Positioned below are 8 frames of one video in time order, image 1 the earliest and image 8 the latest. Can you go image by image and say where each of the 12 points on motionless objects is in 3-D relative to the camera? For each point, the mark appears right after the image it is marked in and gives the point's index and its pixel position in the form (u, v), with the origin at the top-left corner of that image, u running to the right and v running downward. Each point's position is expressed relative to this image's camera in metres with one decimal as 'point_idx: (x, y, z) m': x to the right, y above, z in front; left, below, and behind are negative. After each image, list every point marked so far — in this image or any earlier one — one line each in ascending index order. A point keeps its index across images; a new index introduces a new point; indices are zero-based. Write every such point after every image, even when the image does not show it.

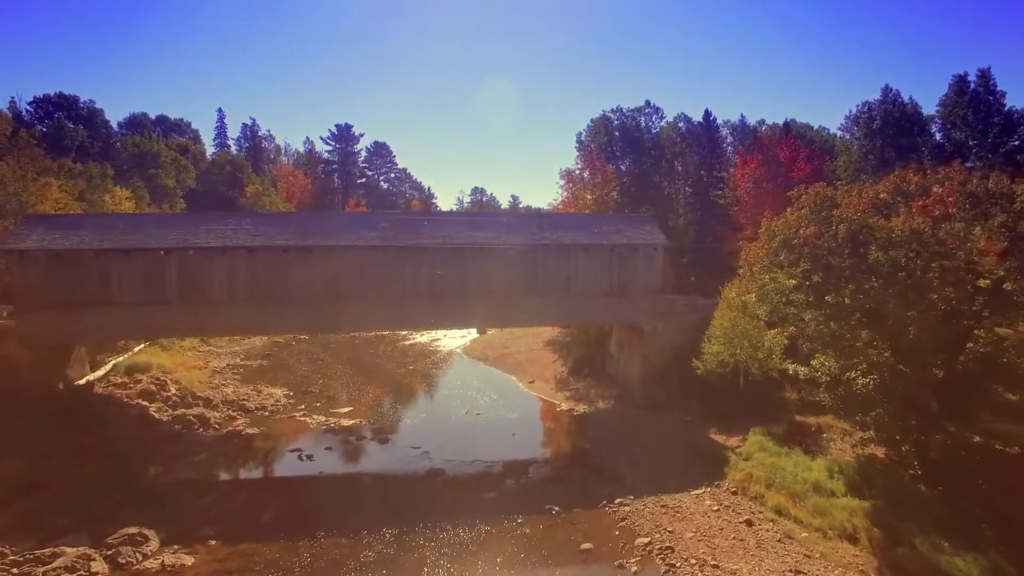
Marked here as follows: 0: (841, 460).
0: (+13.7, -7.2, +15.8) m
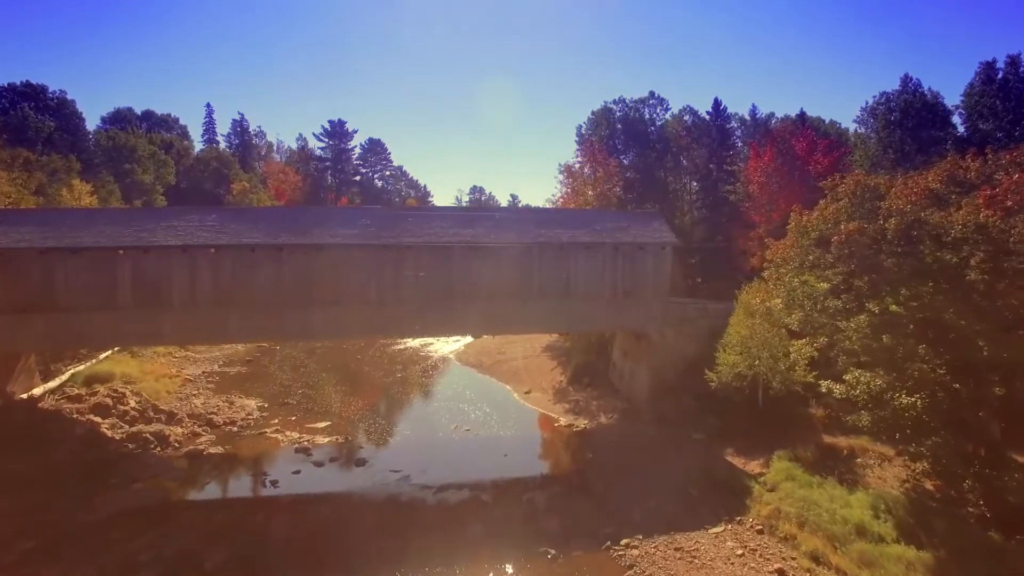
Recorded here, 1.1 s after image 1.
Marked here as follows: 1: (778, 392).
0: (+13.3, -7.4, +13.5) m
1: (+13.7, -5.4, +19.5) m
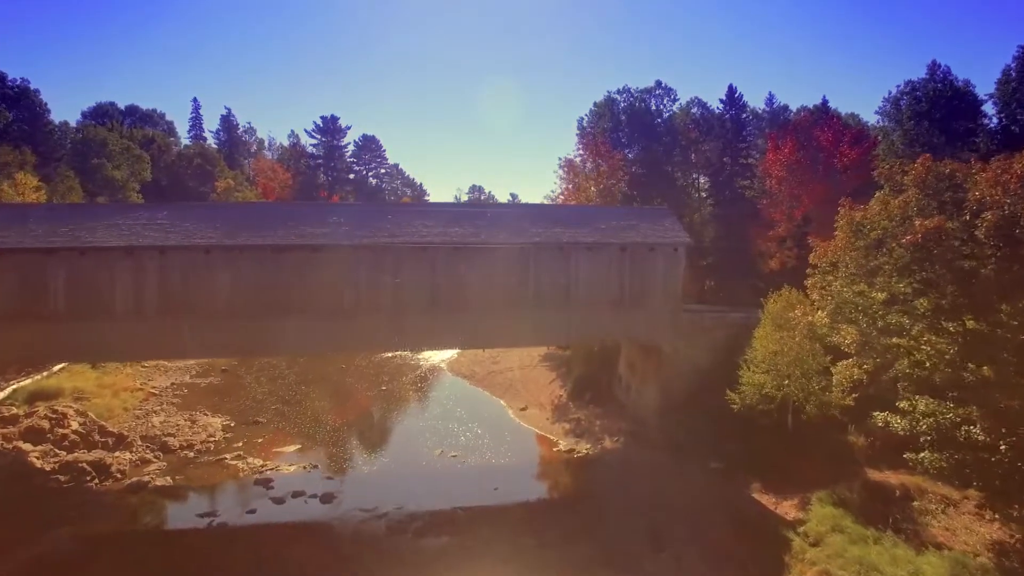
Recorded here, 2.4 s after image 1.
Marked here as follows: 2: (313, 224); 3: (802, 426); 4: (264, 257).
0: (+12.9, -7.7, +10.8) m
1: (+13.3, -5.7, +16.8) m
2: (-10.3, +3.3, +19.5) m
3: (+13.4, -6.4, +17.6) m
4: (-12.0, +1.5, +18.4) m
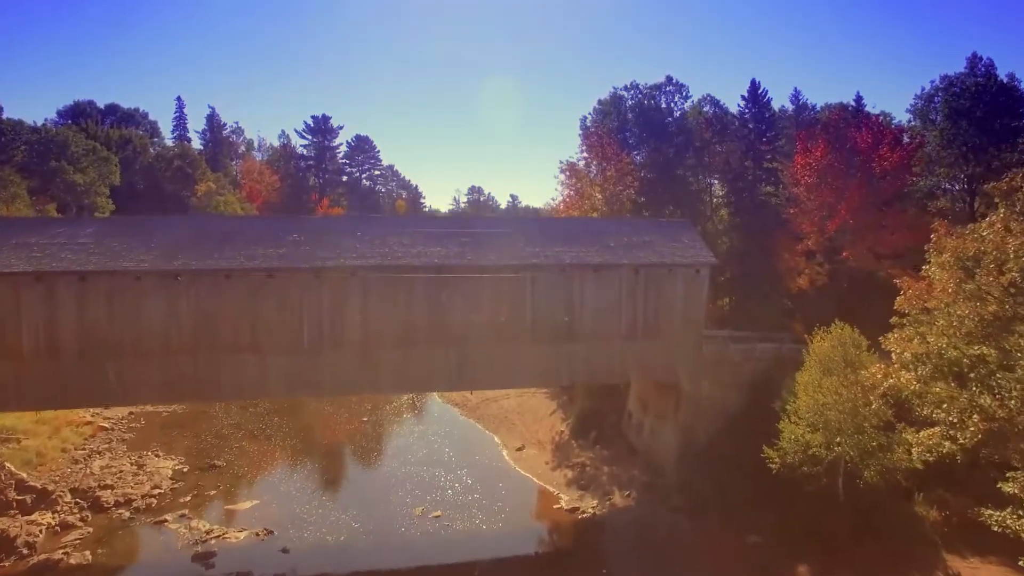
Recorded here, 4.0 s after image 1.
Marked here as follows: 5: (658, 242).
0: (+12.6, -9.1, +7.6) m
1: (+13.0, -7.1, +13.6) m
2: (-10.6, +2.0, +16.4) m
3: (+13.1, -7.7, +14.4) m
4: (-12.3, +0.2, +15.3) m
5: (+7.1, +2.2, +18.4) m
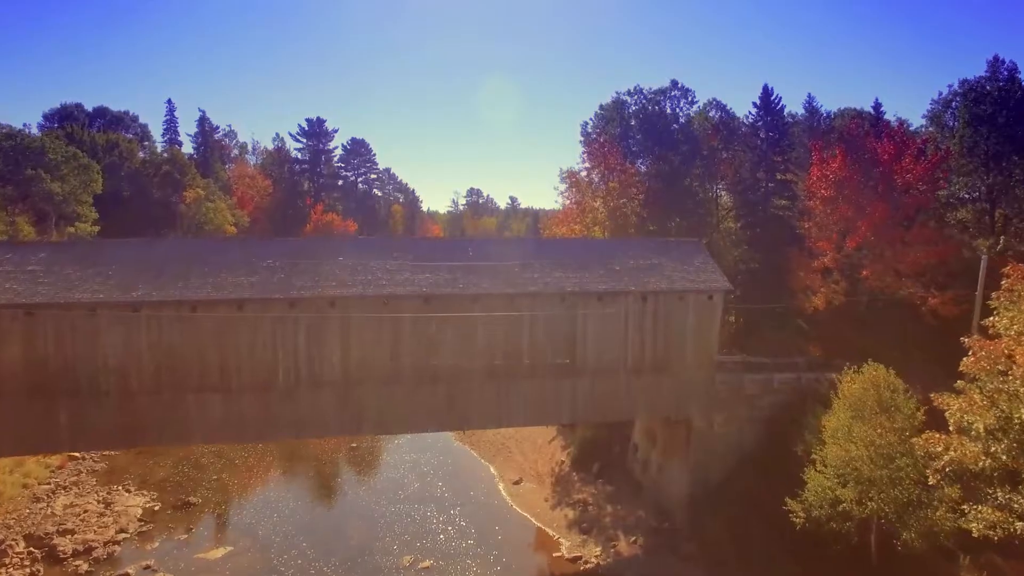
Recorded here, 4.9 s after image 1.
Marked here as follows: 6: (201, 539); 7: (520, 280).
0: (+12.4, -10.3, +6.1) m
1: (+12.8, -8.3, +12.1) m
2: (-10.8, +0.8, +14.9) m
3: (+12.9, -9.0, +12.9) m
4: (-12.5, -1.0, +13.8) m
5: (+6.9, +1.0, +16.9) m
6: (-14.5, -11.6, +17.6) m
7: (+0.3, +0.3, +15.4) m
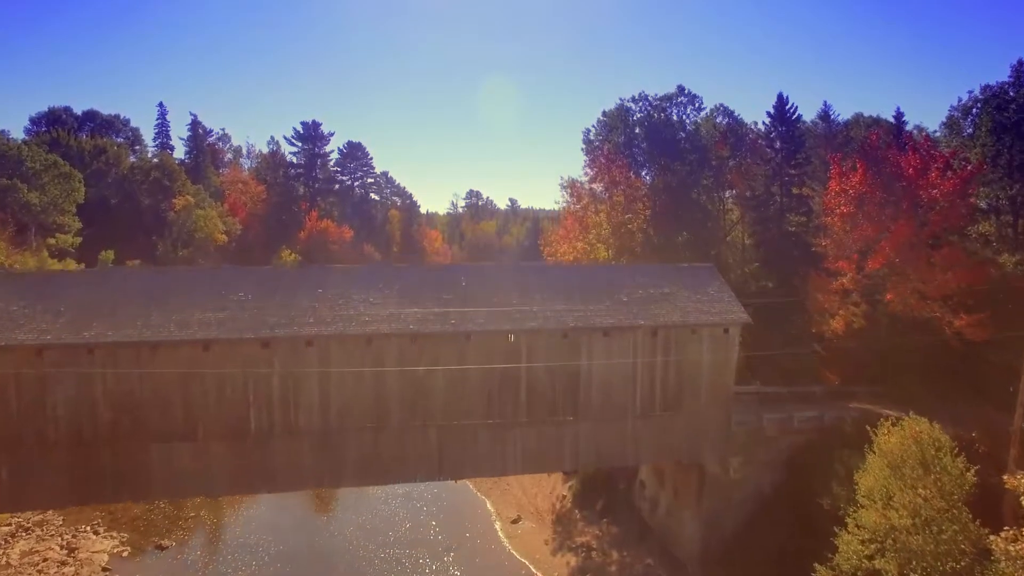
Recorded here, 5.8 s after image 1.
0: (+12.3, -11.6, +4.7) m
1: (+12.7, -9.6, +10.7) m
2: (-10.9, -0.5, +13.4) m
3: (+12.8, -10.2, +11.5) m
4: (-12.6, -2.3, +12.4) m
5: (+6.8, -0.3, +15.4) m
6: (-14.6, -12.9, +16.2) m
7: (+0.2, -1.0, +14.0) m
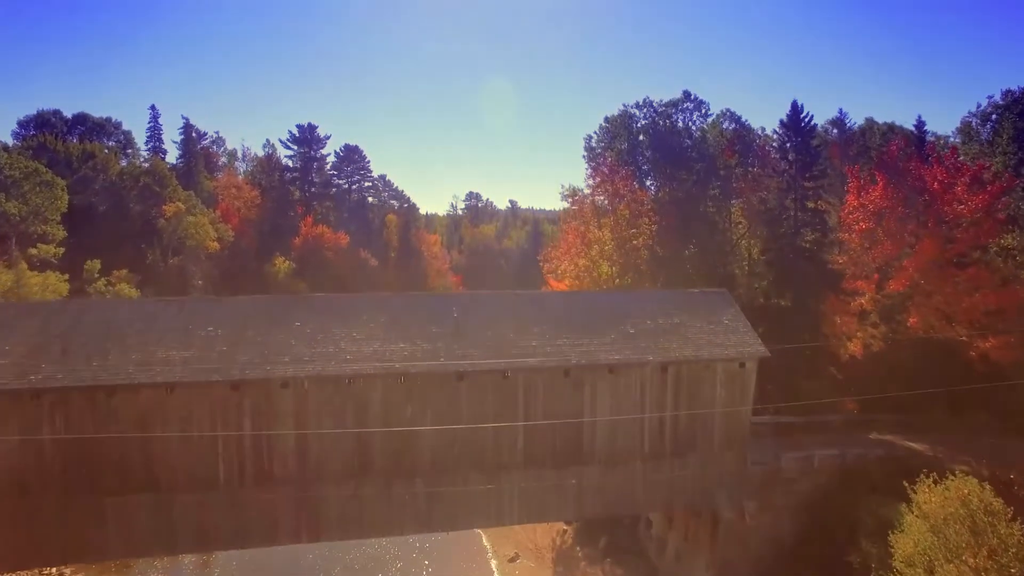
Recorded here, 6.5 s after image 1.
0: (+12.2, -12.7, +3.4) m
1: (+12.5, -10.7, +9.5) m
2: (-11.0, -1.6, +12.2) m
3: (+12.7, -11.4, +10.2) m
4: (-12.7, -3.4, +11.2) m
5: (+6.7, -1.4, +14.2) m
6: (-14.7, -14.0, +15.0) m
7: (+0.1, -2.1, +12.7) m
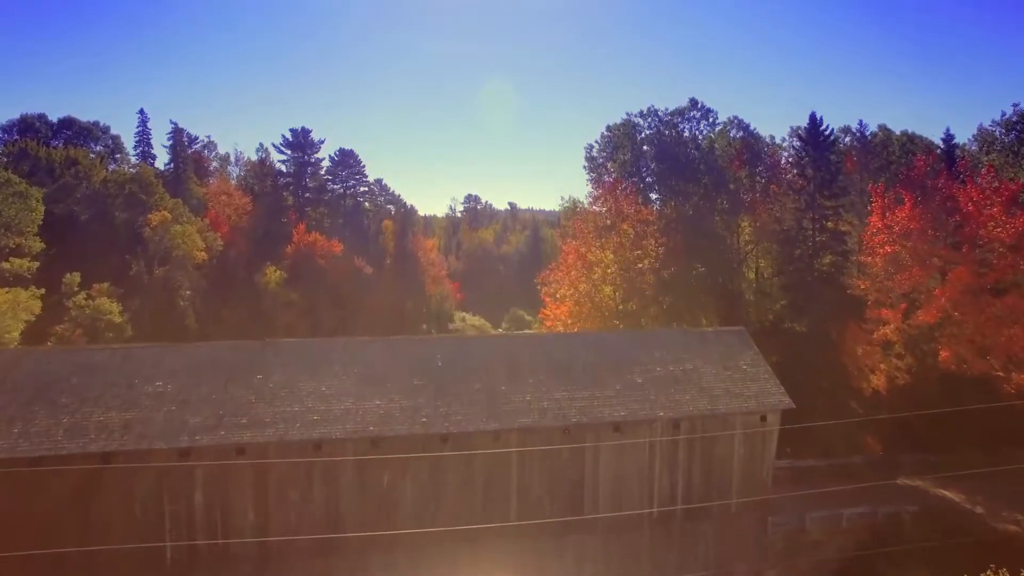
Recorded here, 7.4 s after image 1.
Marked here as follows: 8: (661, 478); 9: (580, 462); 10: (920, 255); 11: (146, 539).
0: (+11.9, -14.1, +1.9) m
1: (+12.3, -12.1, +7.9) m
2: (-11.2, -3.0, +10.7) m
3: (+12.4, -12.8, +8.7) m
4: (-12.9, -4.8, +9.6) m
5: (+6.5, -2.8, +12.6) m
6: (-15.0, -15.4, +13.4) m
7: (-0.2, -3.5, +11.2) m
8: (+4.6, -5.9, +11.7) m
9: (+2.0, -5.2, +11.3) m
10: (+18.9, +1.5, +17.5) m
11: (-9.8, -6.8, +10.2) m
